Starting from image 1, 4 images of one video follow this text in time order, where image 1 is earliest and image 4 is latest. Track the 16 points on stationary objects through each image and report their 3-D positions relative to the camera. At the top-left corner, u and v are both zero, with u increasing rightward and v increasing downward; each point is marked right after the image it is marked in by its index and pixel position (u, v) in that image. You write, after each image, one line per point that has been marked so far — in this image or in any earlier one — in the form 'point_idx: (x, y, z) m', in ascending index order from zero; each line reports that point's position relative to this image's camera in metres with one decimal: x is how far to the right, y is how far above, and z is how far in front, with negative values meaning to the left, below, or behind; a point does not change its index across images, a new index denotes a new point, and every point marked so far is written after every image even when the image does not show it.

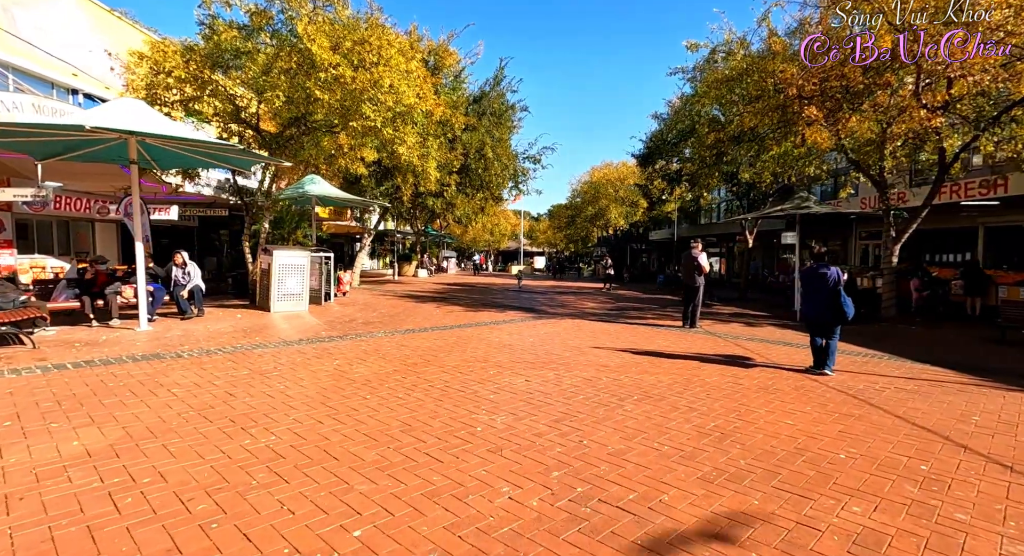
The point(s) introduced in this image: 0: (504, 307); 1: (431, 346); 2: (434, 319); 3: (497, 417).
0: (-0.2, -0.8, +14.5) m
1: (-1.2, -1.0, +7.9) m
2: (-1.7, -0.9, +11.4) m
3: (-0.1, -1.2, +4.5) m
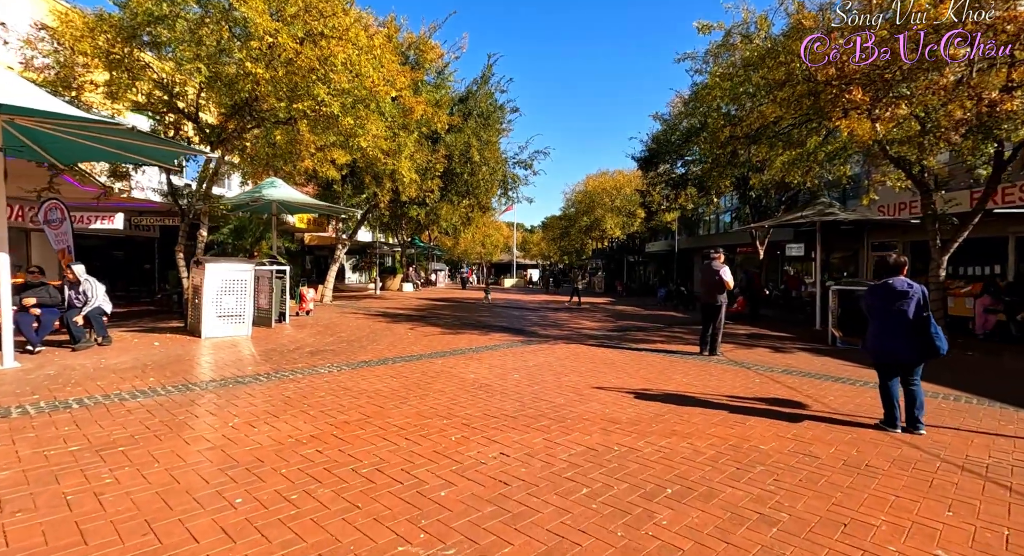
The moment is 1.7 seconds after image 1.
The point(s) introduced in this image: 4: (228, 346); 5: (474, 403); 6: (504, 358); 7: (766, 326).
0: (-0.6, -1.2, +12.7) m
1: (-1.5, -1.2, +6.0) m
2: (-2.0, -1.2, +9.5) m
3: (-0.3, -1.3, +2.6) m
4: (-4.6, -1.1, +8.5) m
5: (-0.4, -1.3, +5.4) m
6: (-0.1, -1.3, +8.4) m
7: (+6.9, -1.3, +14.4) m
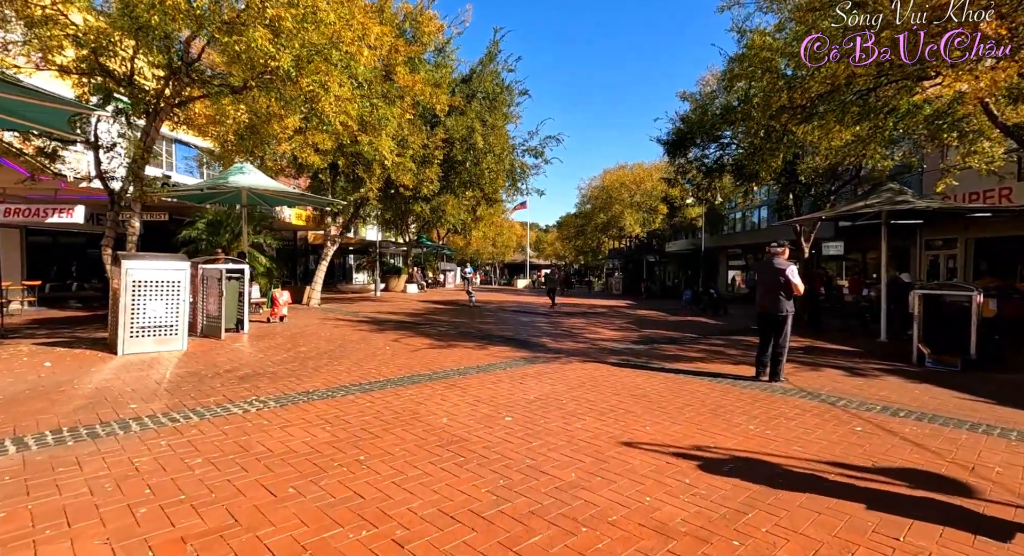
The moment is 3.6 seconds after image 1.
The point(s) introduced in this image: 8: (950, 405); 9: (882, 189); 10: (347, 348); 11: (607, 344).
0: (-0.5, -1.2, +10.6) m
1: (-1.6, -1.3, +3.9) m
2: (-2.0, -1.2, +7.5) m
3: (-0.6, -1.3, +0.5) m
4: (-4.6, -1.1, +6.6) m
5: (-0.5, -1.3, +3.4) m
6: (-0.2, -1.3, +6.4) m
7: (+7.1, -1.4, +12.1) m
8: (+4.8, -1.4, +5.7) m
9: (+8.7, +2.1, +12.4) m
10: (-2.8, -1.2, +8.9) m
11: (+1.9, -1.3, +10.5) m
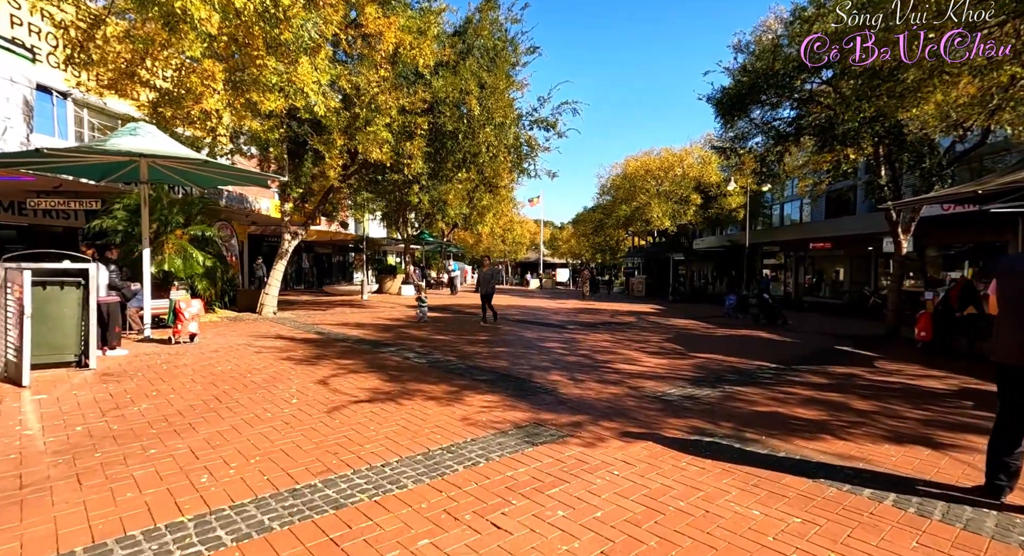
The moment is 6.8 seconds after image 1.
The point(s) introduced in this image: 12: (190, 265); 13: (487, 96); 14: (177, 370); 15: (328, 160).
0: (-0.6, -1.3, +7.0) m
1: (-1.8, -1.3, +0.4) m
2: (-2.2, -1.3, +3.9) m
3: (-0.9, -1.4, -3.1) m
4: (-4.8, -1.2, +3.1) m
5: (-0.8, -1.4, -0.2) m
6: (-0.4, -1.4, +2.7) m
7: (+7.0, -1.4, +8.3) m
8: (+4.6, -1.5, +2.0) m
9: (+8.7, +2.0, +8.5) m
10: (-2.9, -1.3, +5.3) m
11: (+1.8, -1.4, +6.8) m
12: (-7.6, +0.3, +12.3) m
13: (-0.6, +4.7, +13.8) m
14: (-4.3, -1.2, +6.8) m
15: (-4.4, +2.9, +12.8) m
